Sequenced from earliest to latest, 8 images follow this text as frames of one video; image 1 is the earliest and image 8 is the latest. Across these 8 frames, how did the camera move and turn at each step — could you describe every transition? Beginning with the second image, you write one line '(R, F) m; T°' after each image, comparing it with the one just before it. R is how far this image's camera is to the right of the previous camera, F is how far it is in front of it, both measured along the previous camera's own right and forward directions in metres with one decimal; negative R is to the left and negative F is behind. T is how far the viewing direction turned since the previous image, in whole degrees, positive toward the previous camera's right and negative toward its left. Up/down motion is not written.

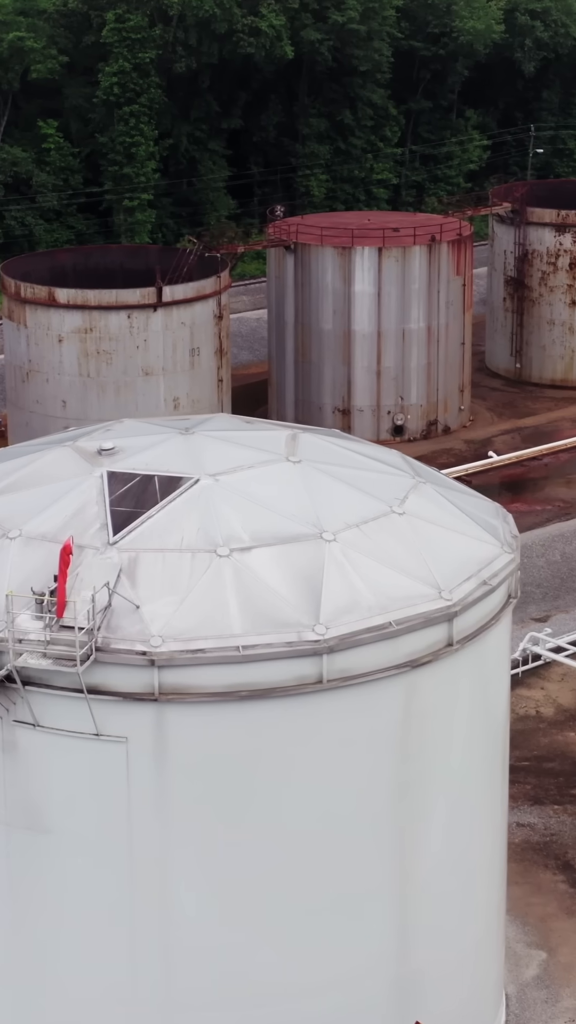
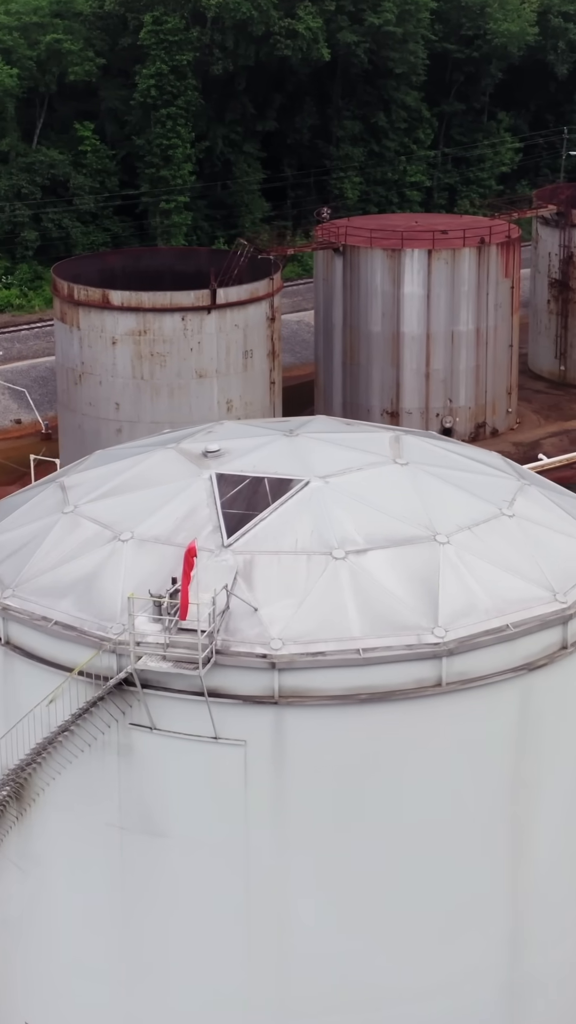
(-1.2, +0.1) m; 0°
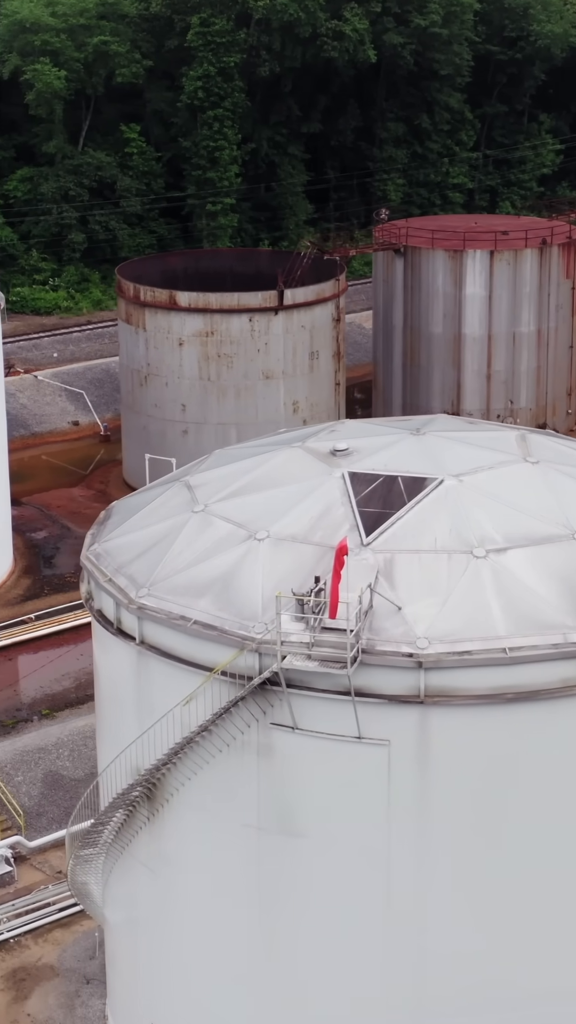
(-1.4, +0.1) m; 0°
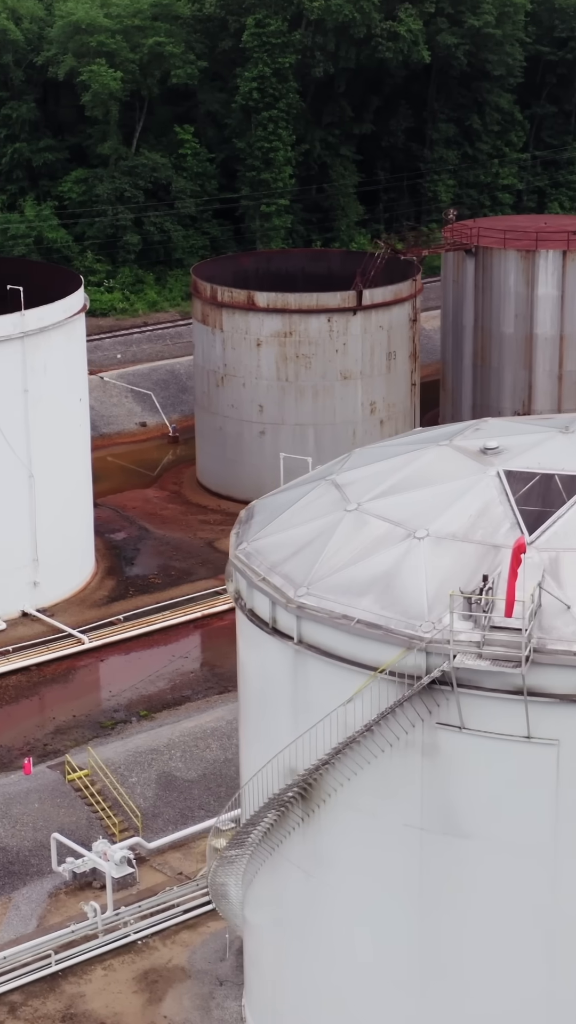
(-1.6, +0.1) m; 0°
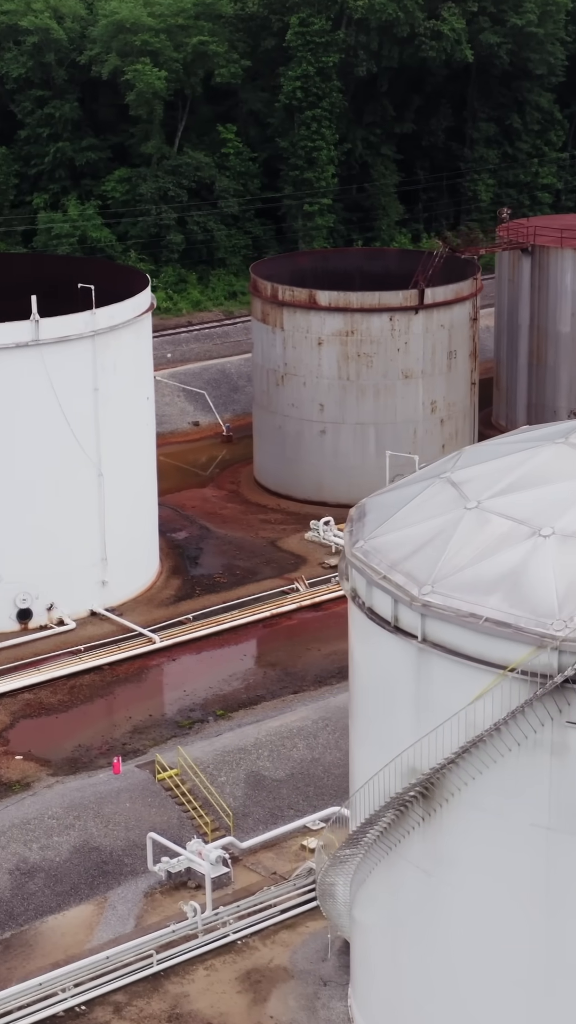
(-1.2, +0.1) m; 0°
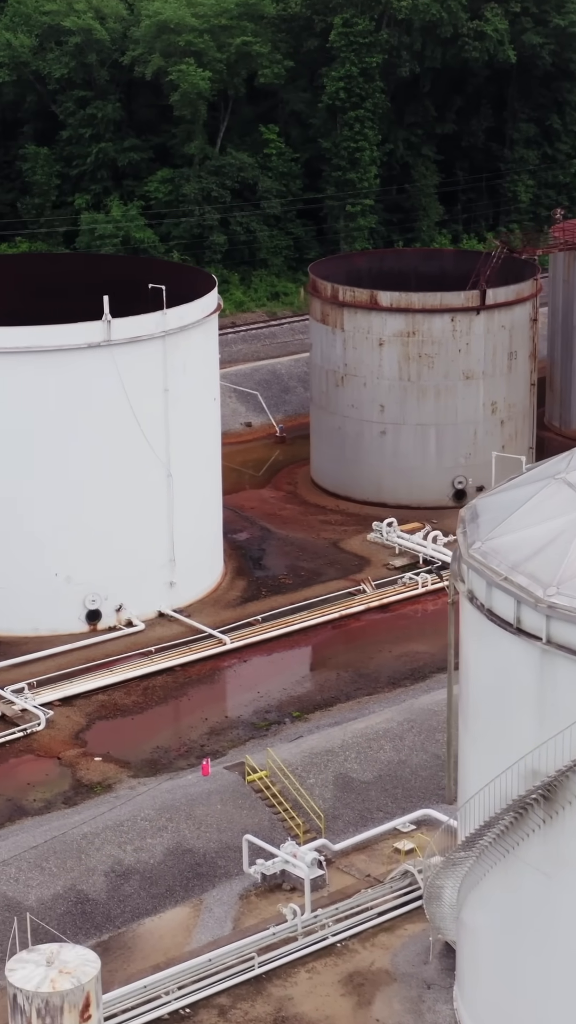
(-1.2, +0.1) m; 0°
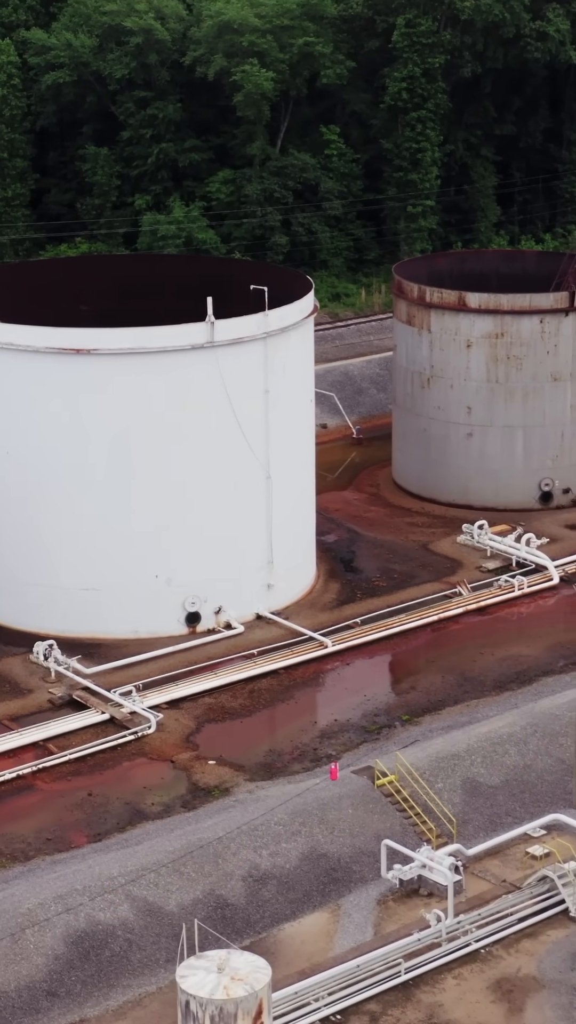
(-1.7, +0.1) m; 0°
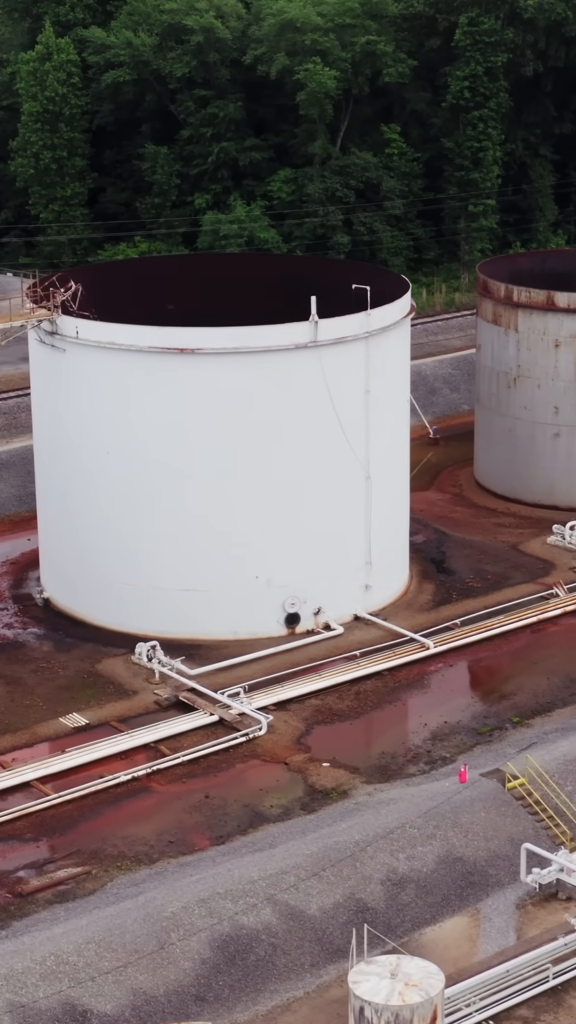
(-1.7, +0.2) m; 0°
